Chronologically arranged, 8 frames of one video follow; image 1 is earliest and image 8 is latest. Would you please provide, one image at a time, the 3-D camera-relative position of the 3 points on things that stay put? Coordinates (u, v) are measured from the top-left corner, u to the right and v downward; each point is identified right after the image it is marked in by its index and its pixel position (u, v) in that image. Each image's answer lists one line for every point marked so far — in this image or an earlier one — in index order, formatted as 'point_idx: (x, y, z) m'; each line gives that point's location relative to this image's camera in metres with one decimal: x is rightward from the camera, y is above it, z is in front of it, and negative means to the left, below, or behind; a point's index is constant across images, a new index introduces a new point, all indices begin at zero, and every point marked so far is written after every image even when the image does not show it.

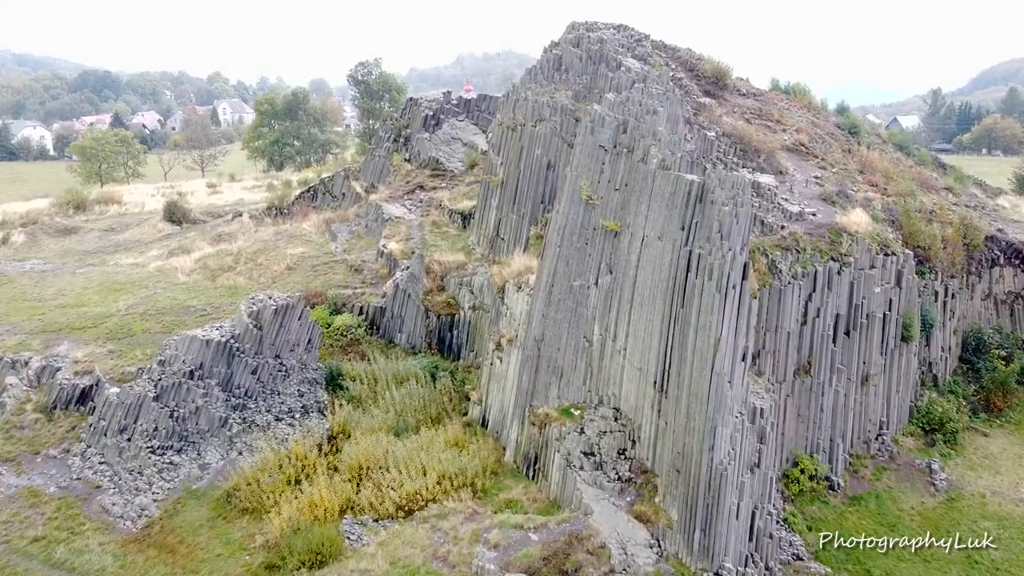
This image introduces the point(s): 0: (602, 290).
0: (+1.4, 0.0, +12.6) m
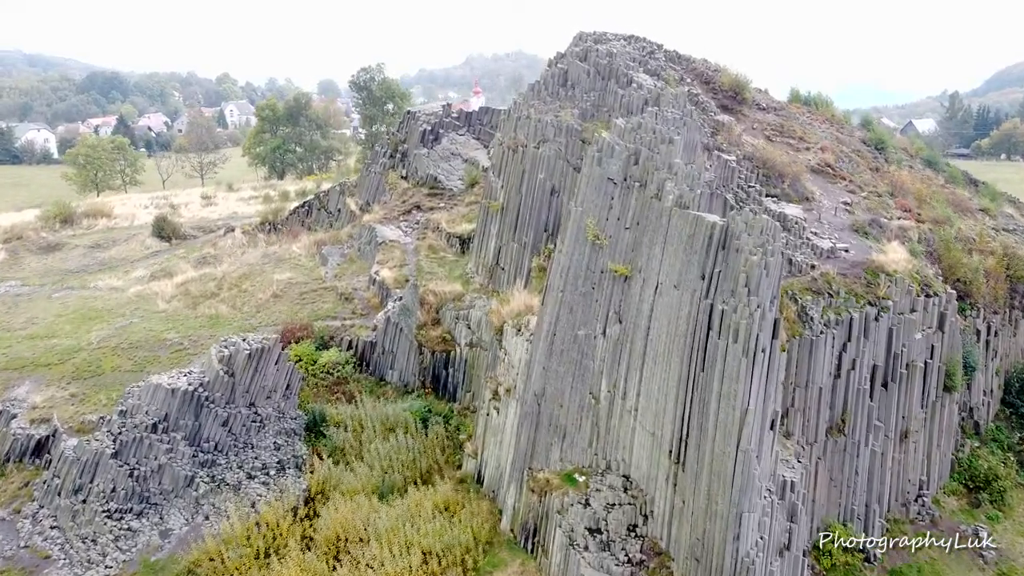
0: (+1.3, -0.7, +11.2) m
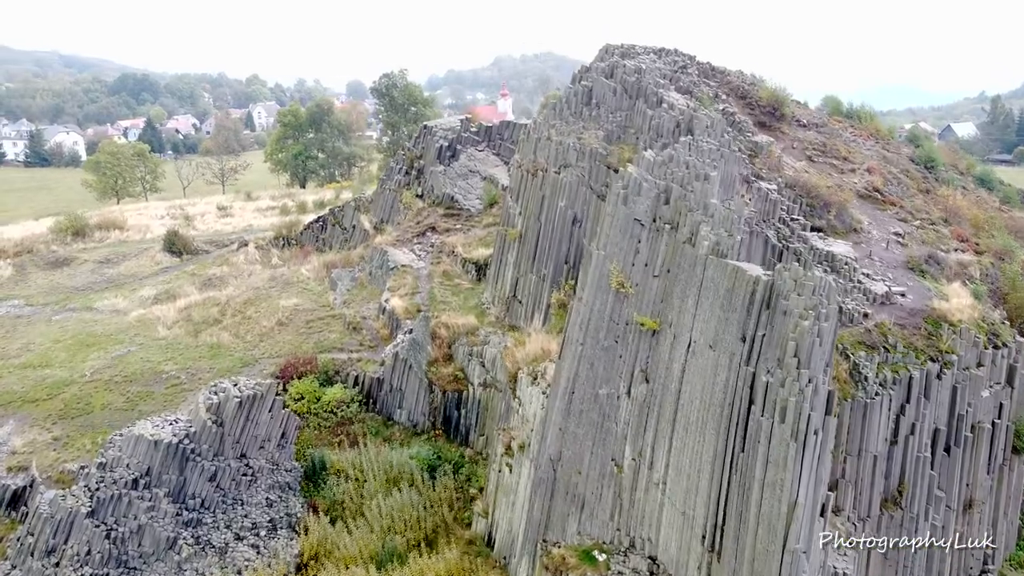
0: (+1.5, -1.4, +9.9) m
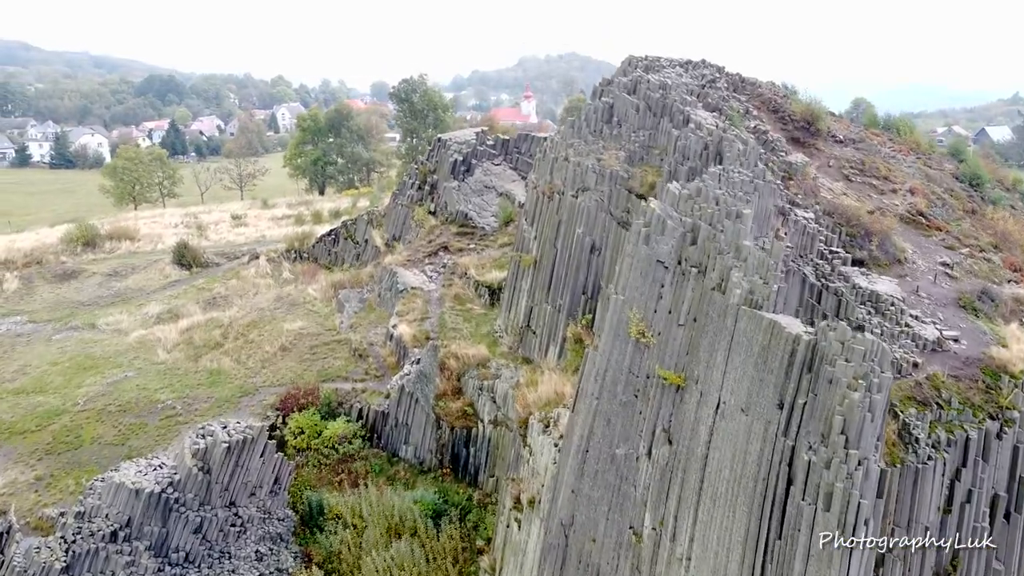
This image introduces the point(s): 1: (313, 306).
0: (+1.6, -1.9, +8.9) m
1: (-4.7, -0.4, +19.1) m
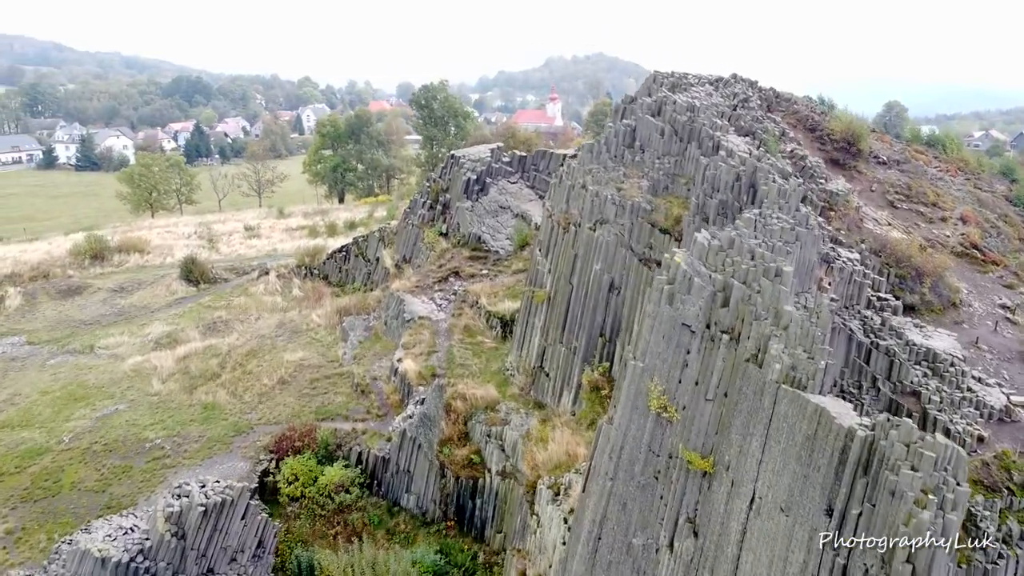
0: (+1.6, -2.6, +7.7) m
1: (-4.3, -1.0, +18.1) m
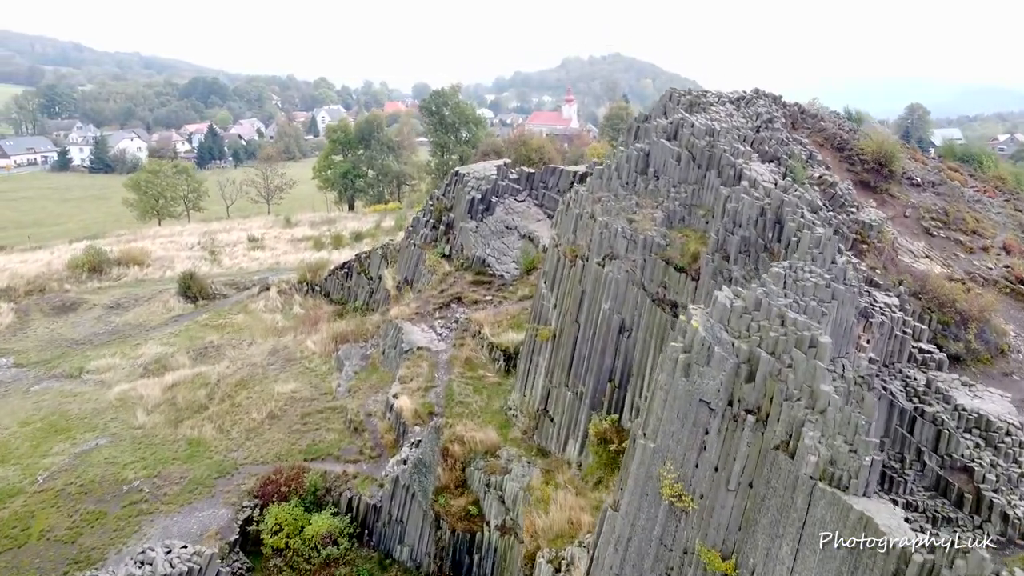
0: (+1.5, -3.1, +6.6) m
1: (-4.2, -1.5, +17.1) m
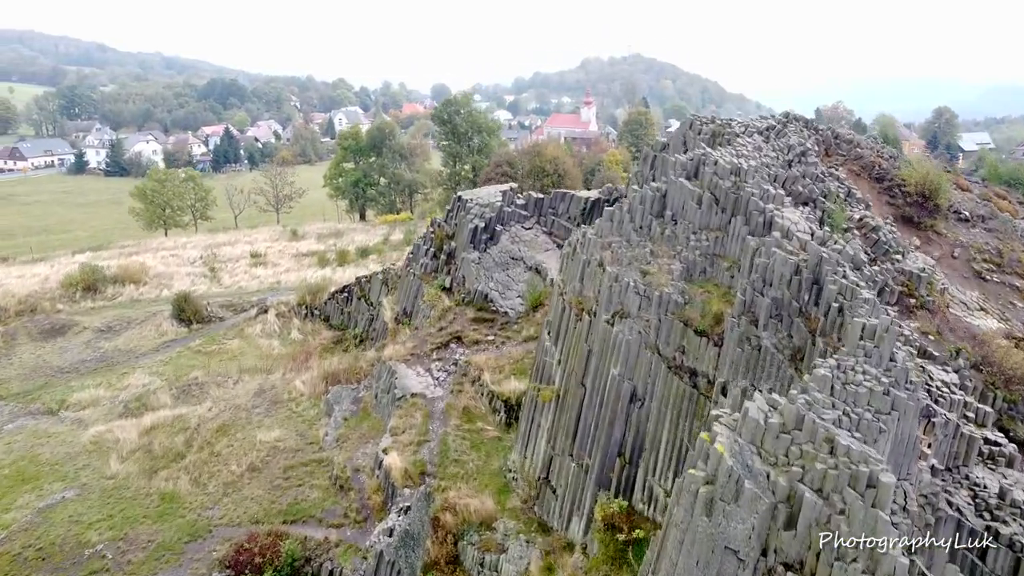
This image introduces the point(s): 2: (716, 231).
0: (+1.3, -3.9, +5.2) m
1: (-4.1, -2.2, +15.9) m
2: (+2.5, +0.7, +10.0) m
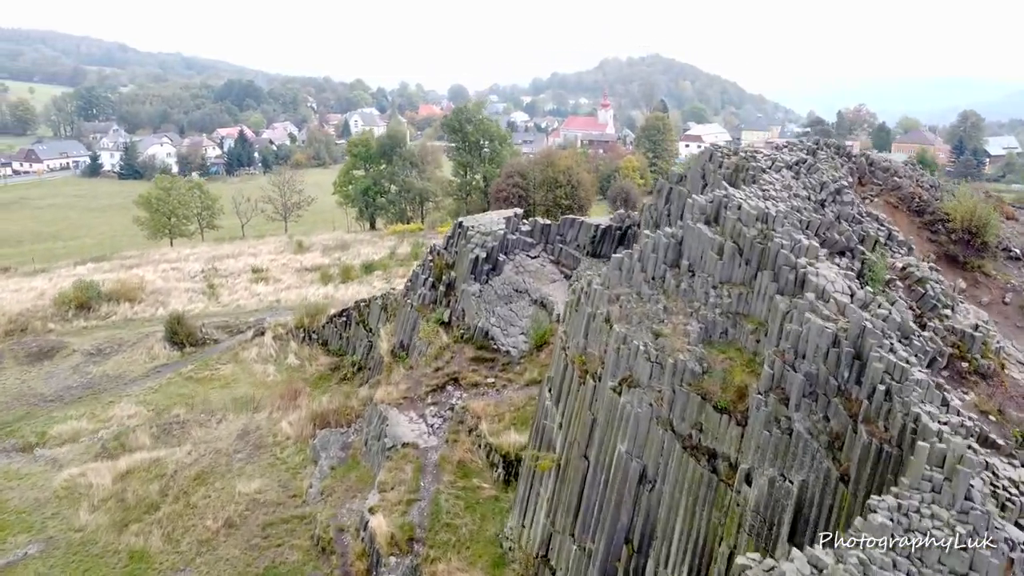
0: (+1.1, -4.5, +4.0) m
1: (-4.1, -2.9, +14.8) m
2: (+2.4, 0.0, +8.7) m
